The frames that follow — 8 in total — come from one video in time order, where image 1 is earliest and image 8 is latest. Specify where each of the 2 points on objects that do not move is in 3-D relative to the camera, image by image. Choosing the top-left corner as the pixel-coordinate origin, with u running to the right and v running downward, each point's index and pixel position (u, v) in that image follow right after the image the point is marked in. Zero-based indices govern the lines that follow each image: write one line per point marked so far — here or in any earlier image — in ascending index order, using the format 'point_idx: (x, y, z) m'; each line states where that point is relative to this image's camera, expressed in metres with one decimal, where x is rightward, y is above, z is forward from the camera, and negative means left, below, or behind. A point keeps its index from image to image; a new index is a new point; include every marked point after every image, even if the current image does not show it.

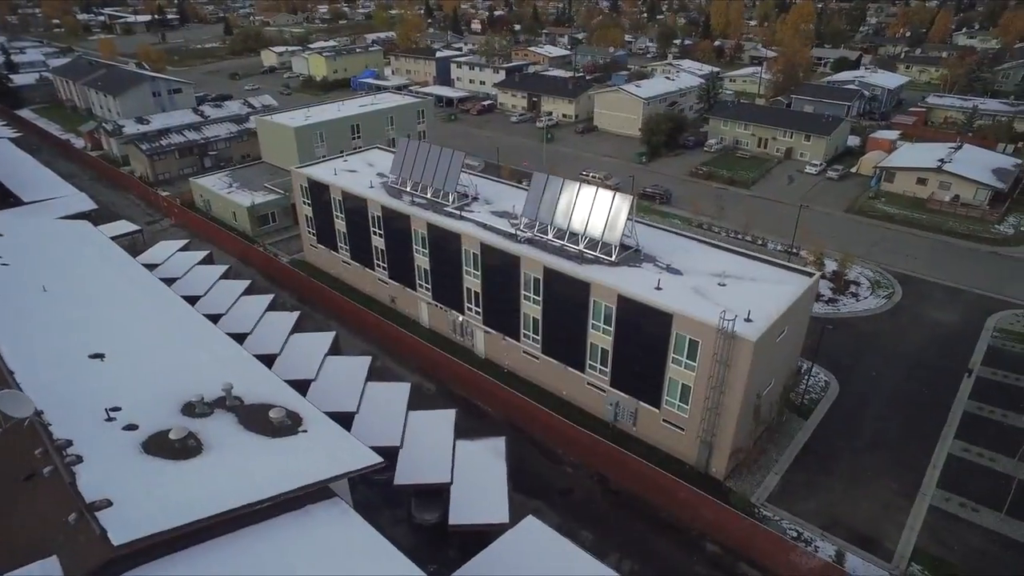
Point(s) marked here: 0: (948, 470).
0: (+13.9, -5.8, +18.9) m
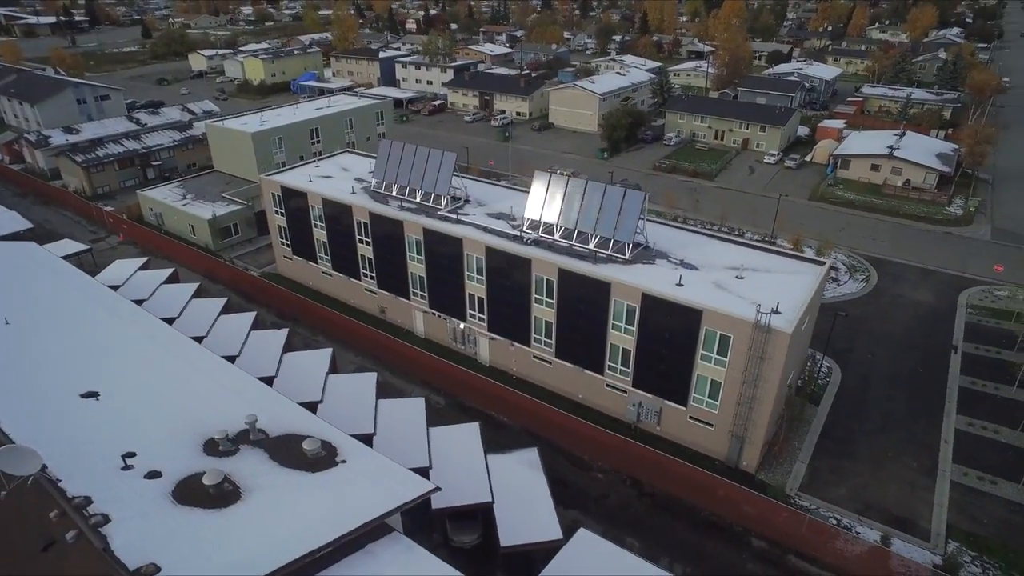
0: (+14.7, -5.2, +19.5) m
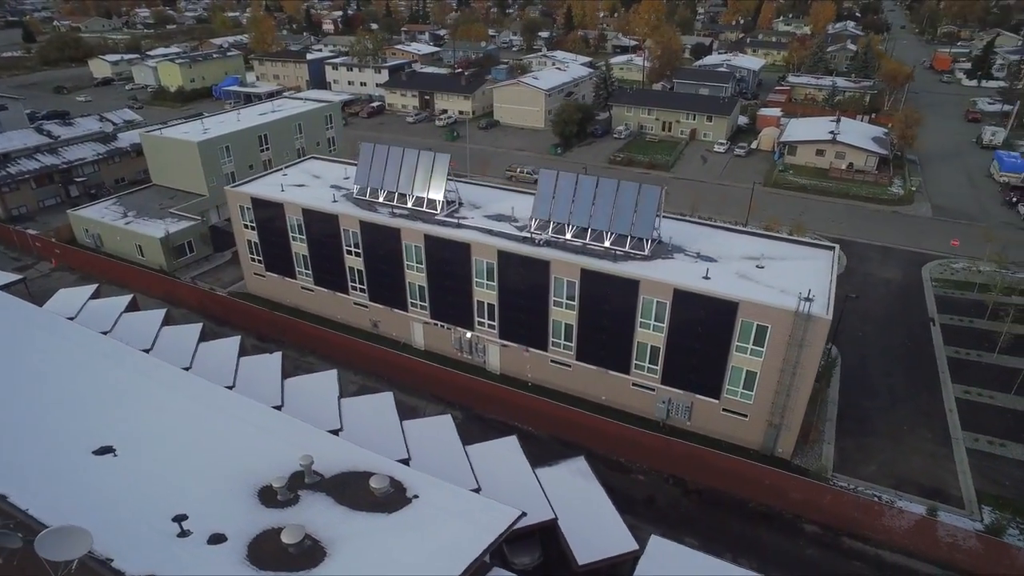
0: (+15.6, -4.3, +20.5) m
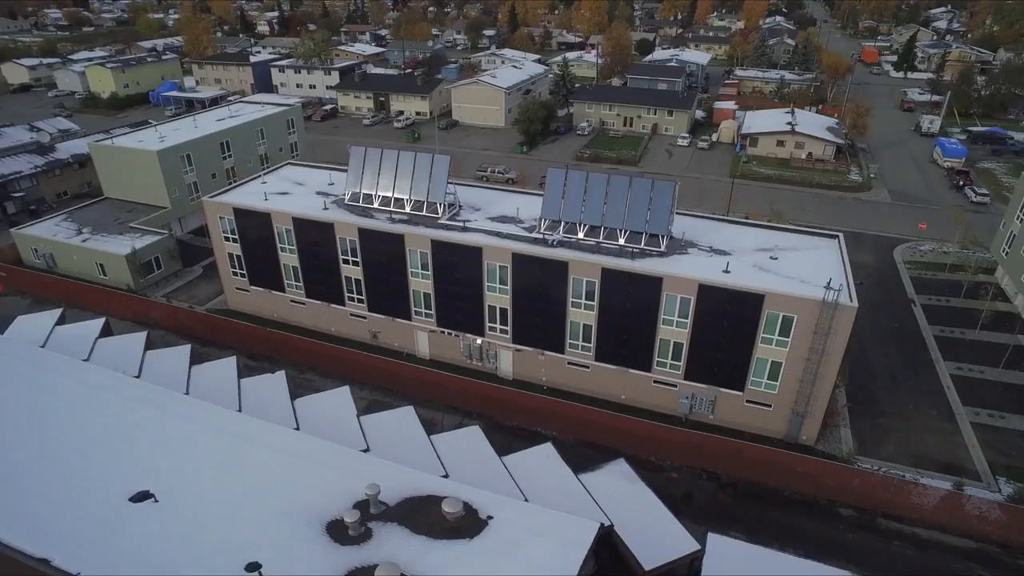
0: (+16.2, -3.6, +21.5) m
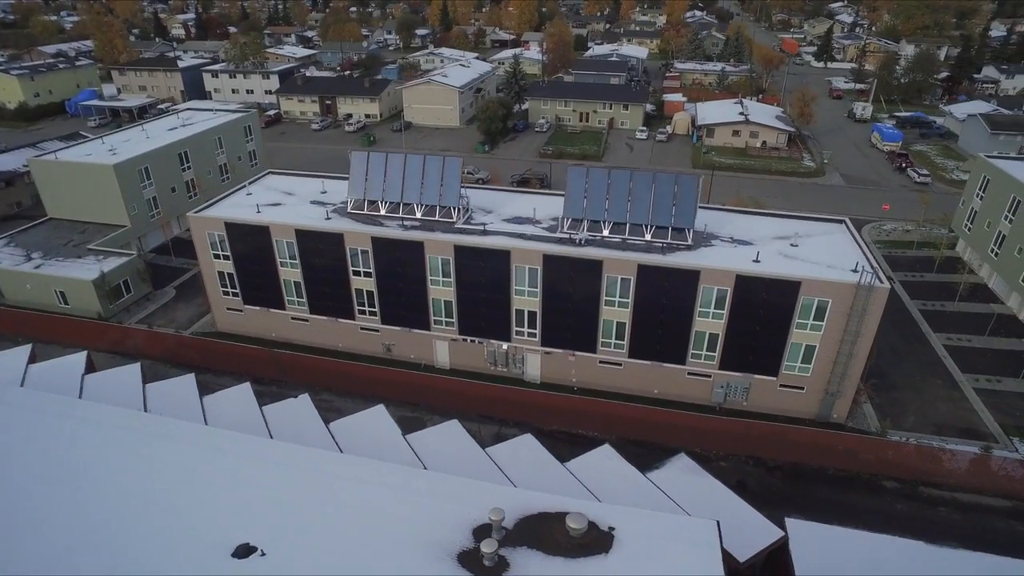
0: (+17.2, -2.7, +22.9) m
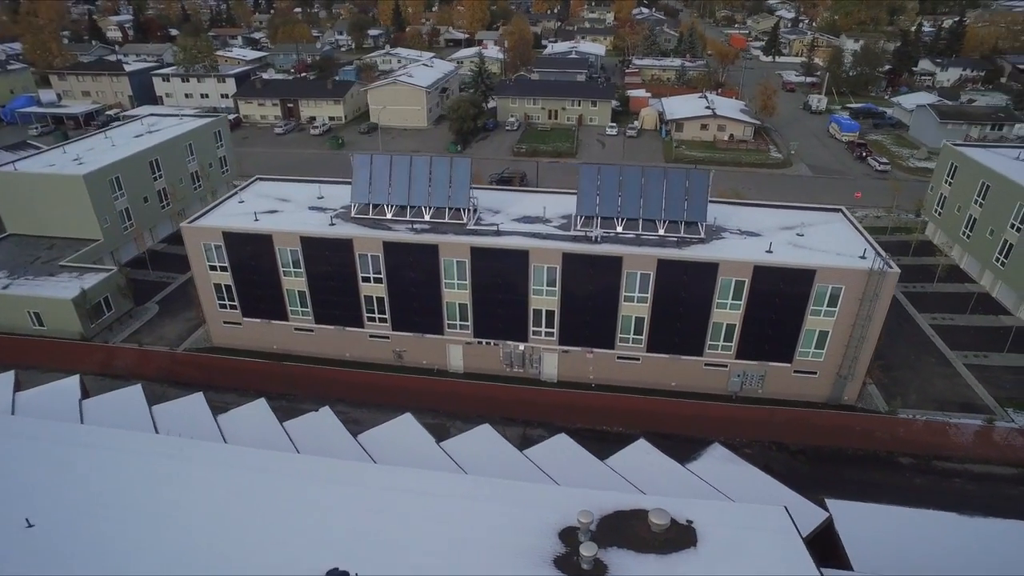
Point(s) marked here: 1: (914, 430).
0: (+17.6, -1.9, +24.2) m
1: (+12.2, -4.4, +18.1) m
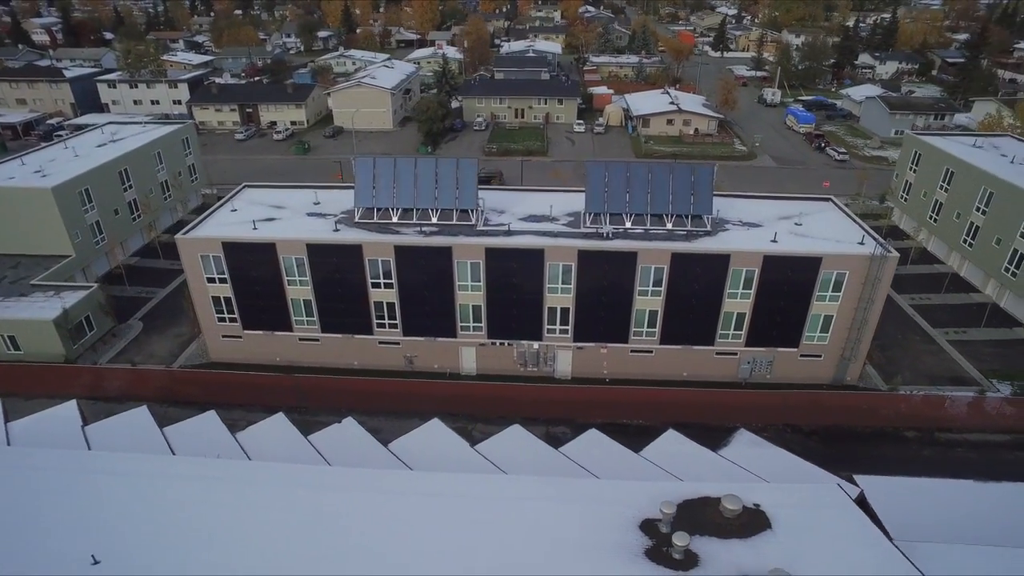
0: (+17.7, -1.2, +25.6) m
1: (+13.0, -3.8, +19.1) m
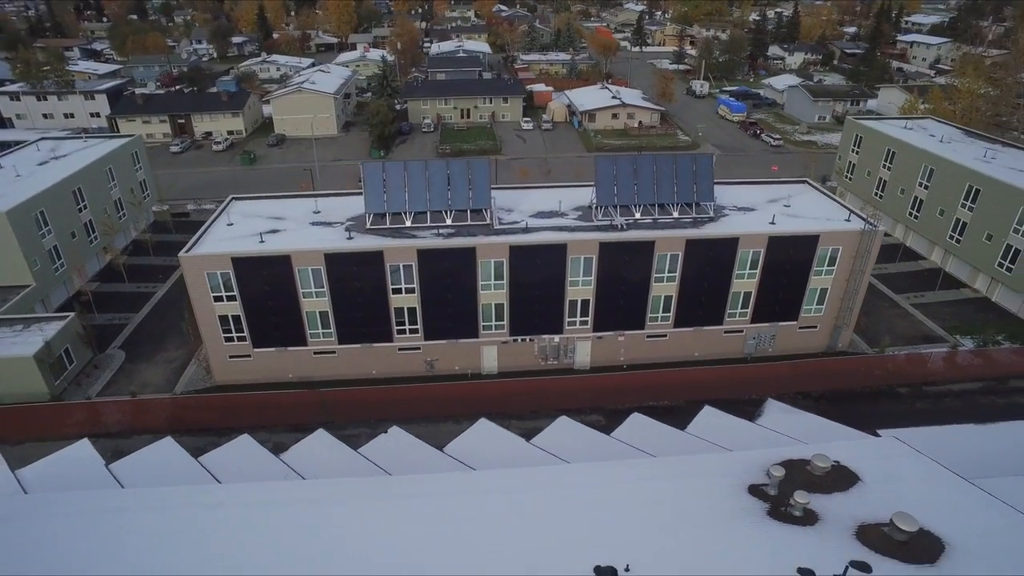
0: (+17.7, +0.3, +28.1) m
1: (+14.0, -2.7, +21.2) m
